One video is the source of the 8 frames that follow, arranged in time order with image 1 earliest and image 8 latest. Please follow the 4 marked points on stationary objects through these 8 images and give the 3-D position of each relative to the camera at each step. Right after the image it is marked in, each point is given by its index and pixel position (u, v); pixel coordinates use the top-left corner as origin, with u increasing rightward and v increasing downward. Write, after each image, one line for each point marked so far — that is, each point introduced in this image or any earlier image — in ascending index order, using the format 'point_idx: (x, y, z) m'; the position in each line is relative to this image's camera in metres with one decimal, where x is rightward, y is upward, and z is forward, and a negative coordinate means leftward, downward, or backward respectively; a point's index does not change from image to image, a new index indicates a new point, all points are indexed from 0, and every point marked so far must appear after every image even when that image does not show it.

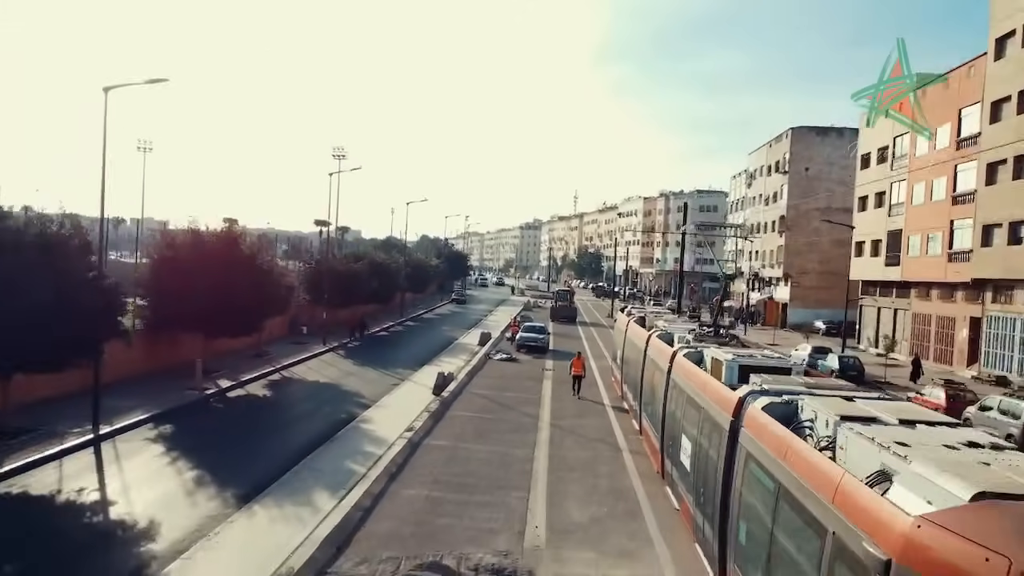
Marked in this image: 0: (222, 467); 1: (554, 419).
0: (-5.2, -3.2, +14.5) m
1: (+1.0, -3.0, +18.3) m
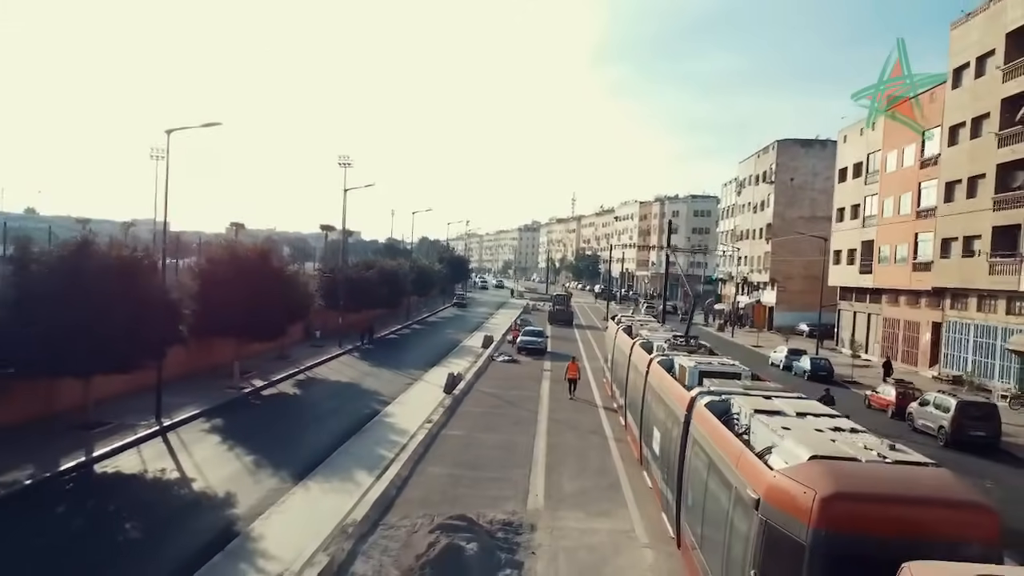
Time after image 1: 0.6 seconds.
0: (-5.1, -3.5, +17.2) m
1: (+1.0, -3.3, +21.0) m
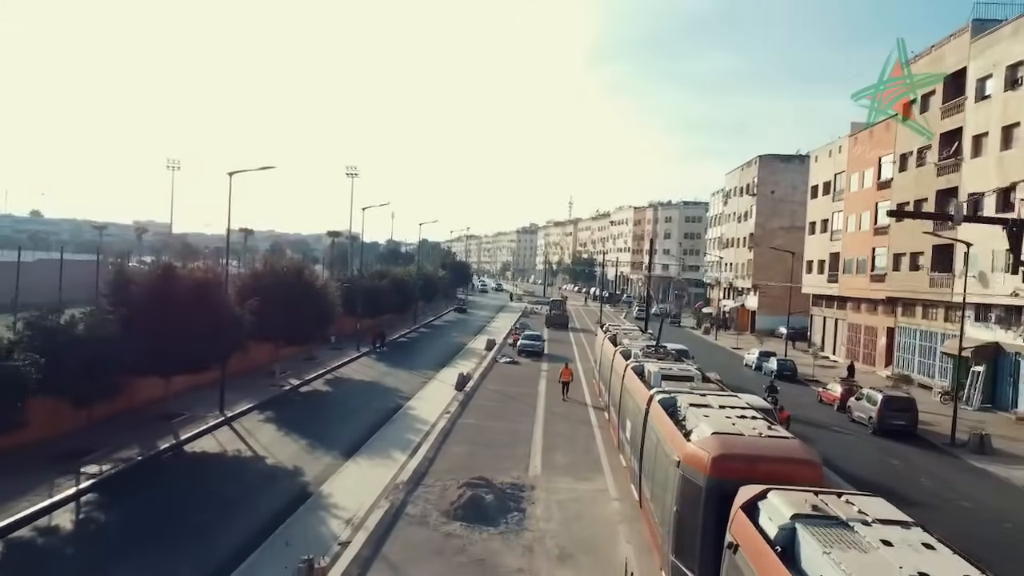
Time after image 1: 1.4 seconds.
0: (-5.0, -3.9, +21.2) m
1: (+1.1, -3.8, +25.0) m
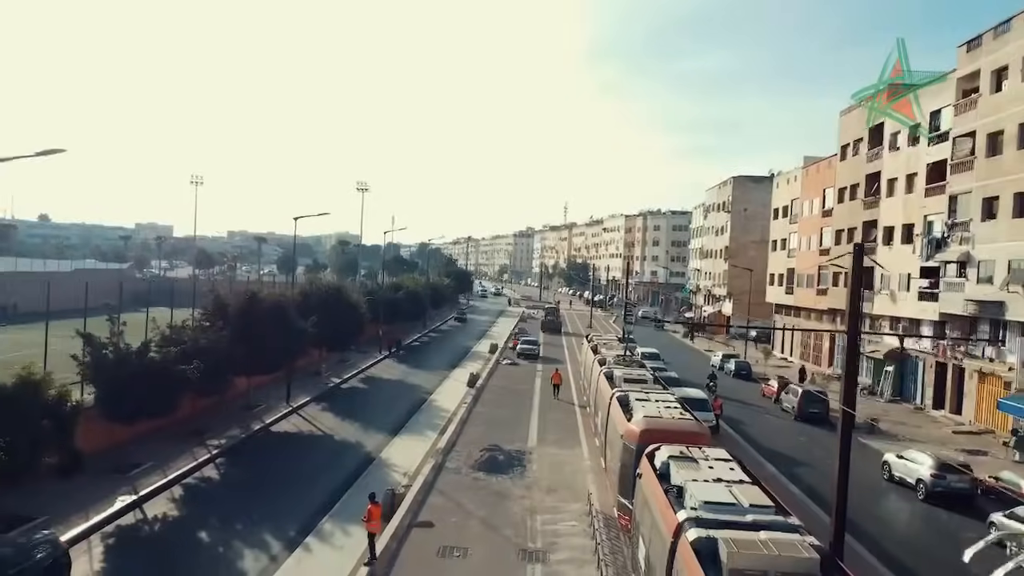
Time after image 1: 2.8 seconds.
0: (-4.9, -4.6, +27.7) m
1: (+1.2, -4.4, +31.6) m
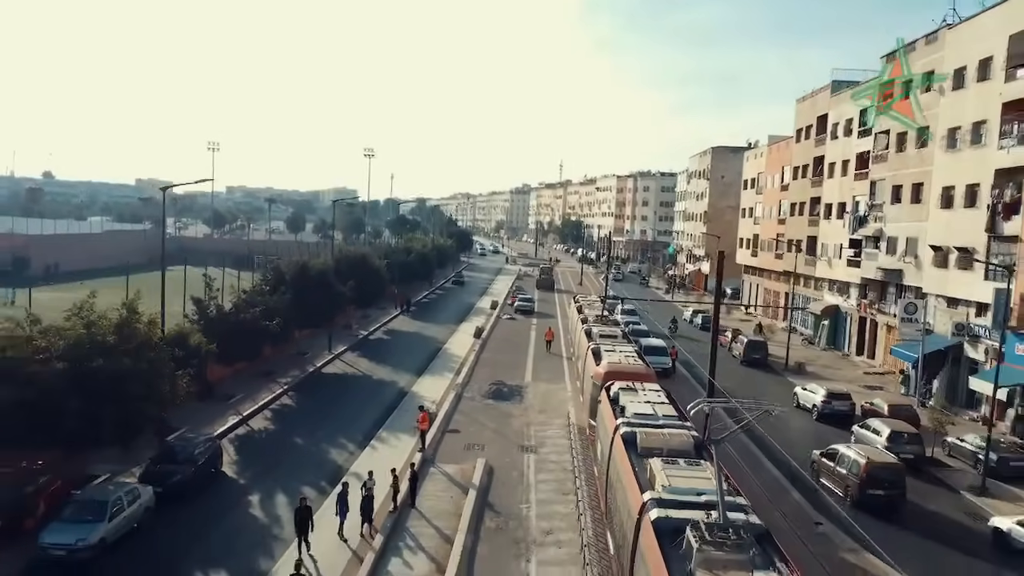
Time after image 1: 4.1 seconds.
0: (-5.0, -3.3, +34.6) m
1: (+1.1, -2.9, +38.5) m
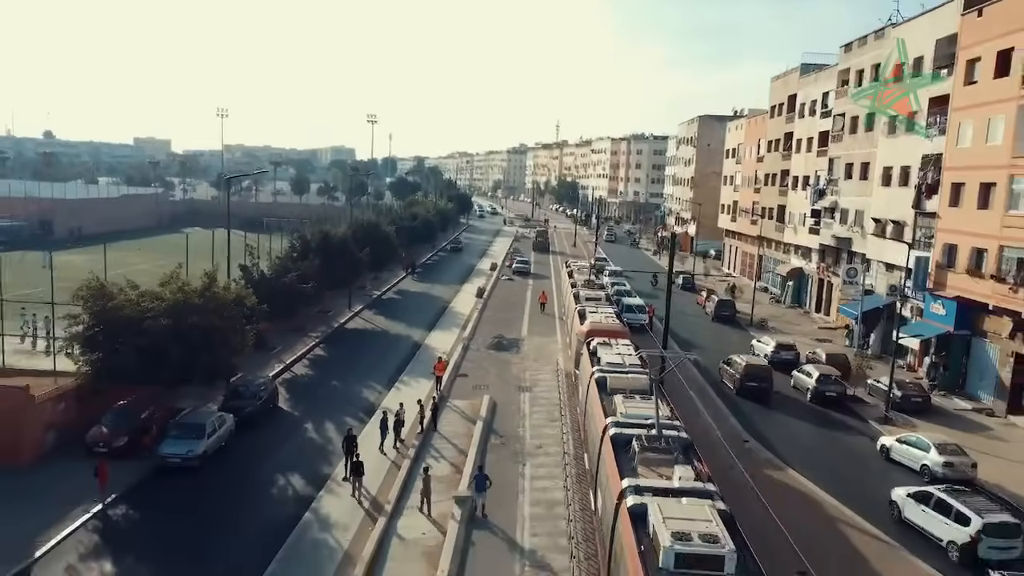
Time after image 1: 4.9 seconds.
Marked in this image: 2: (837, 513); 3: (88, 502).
0: (-5.0, -1.7, +39.5) m
1: (+1.0, -1.1, +43.4) m
2: (+7.2, -5.0, +17.9) m
3: (-9.2, -4.7, +17.5) m
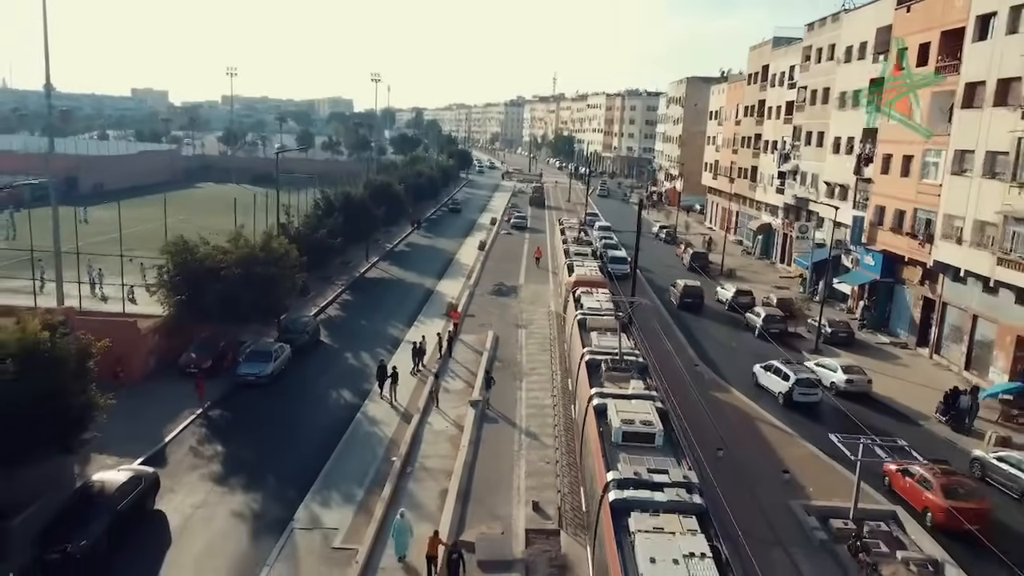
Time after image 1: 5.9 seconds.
0: (-5.1, +0.9, +45.0) m
1: (+1.0, +1.8, +48.8) m
2: (+7.2, -3.7, +23.6) m
3: (-9.2, -3.4, +23.2) m
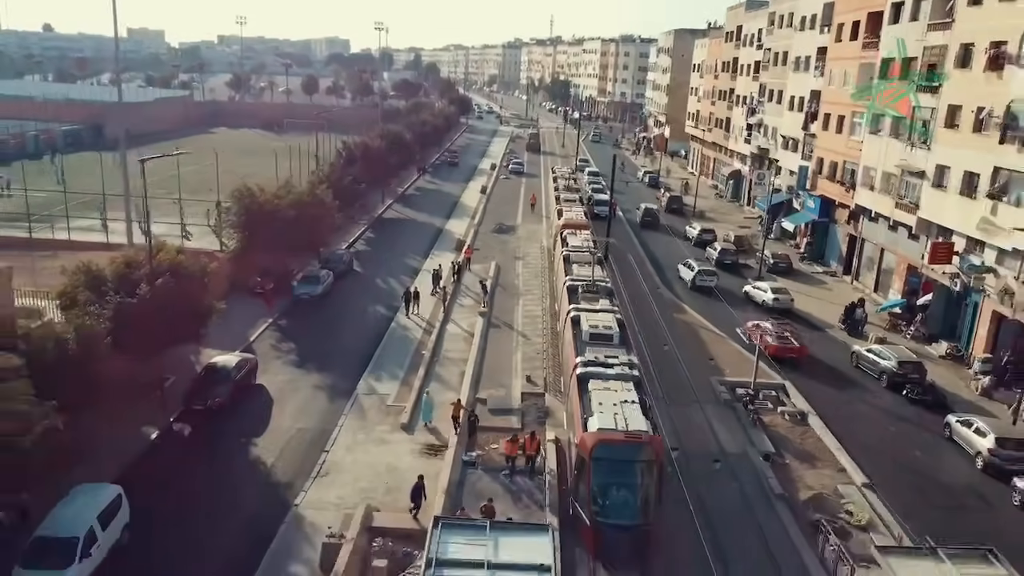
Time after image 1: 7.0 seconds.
0: (-5.2, +4.8, +51.4) m
1: (+0.8, +5.9, +55.3) m
2: (+7.2, -1.4, +30.5) m
3: (-9.3, -1.1, +30.0) m
